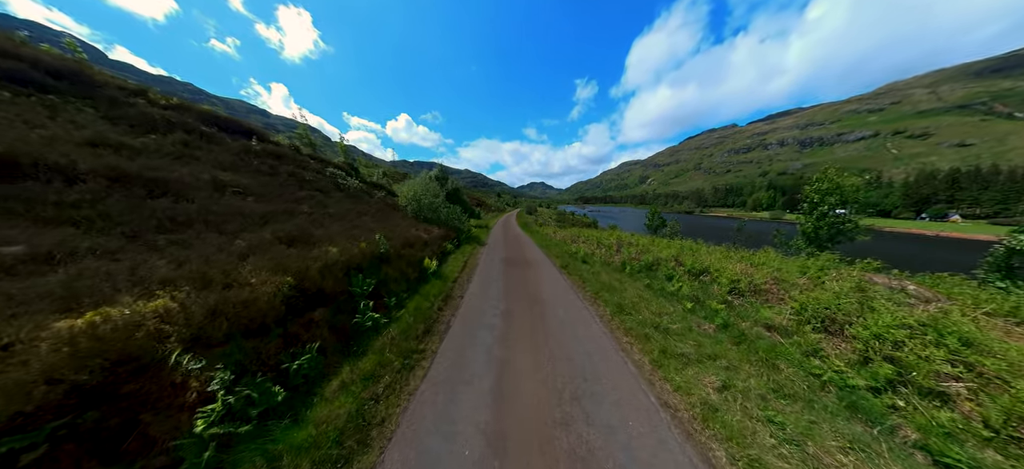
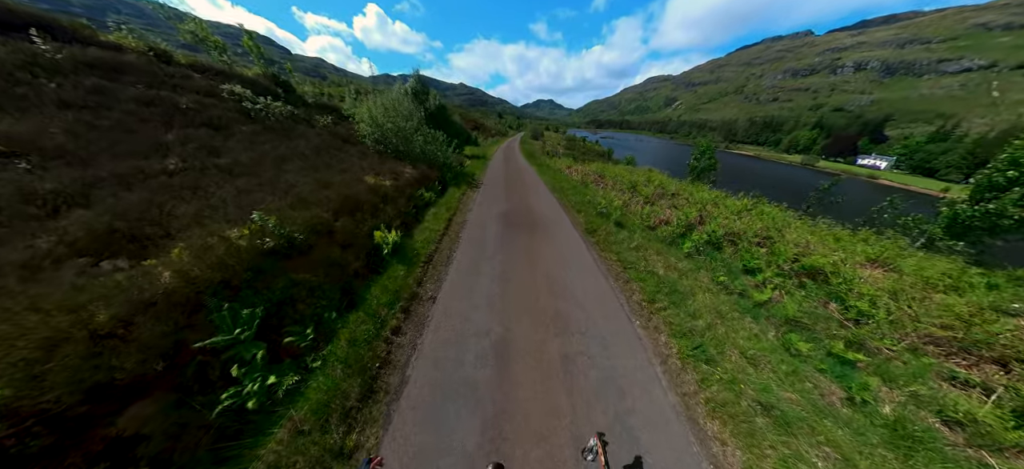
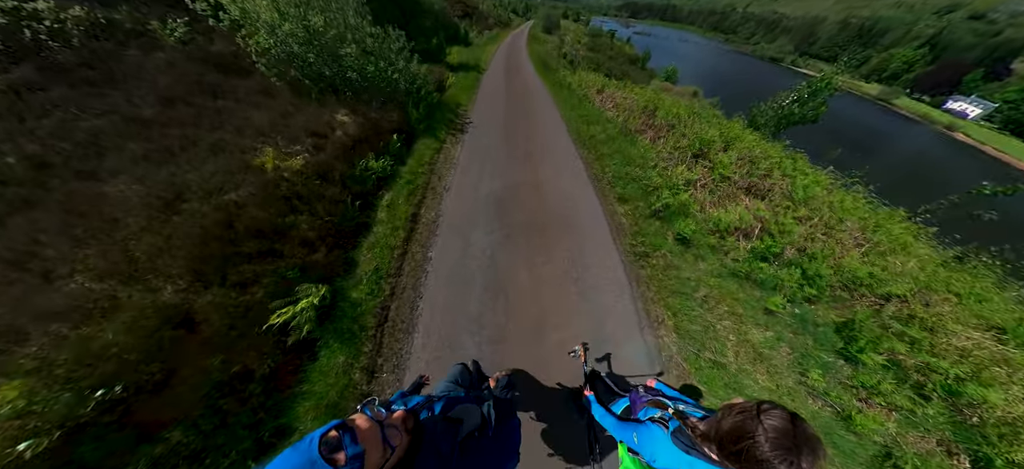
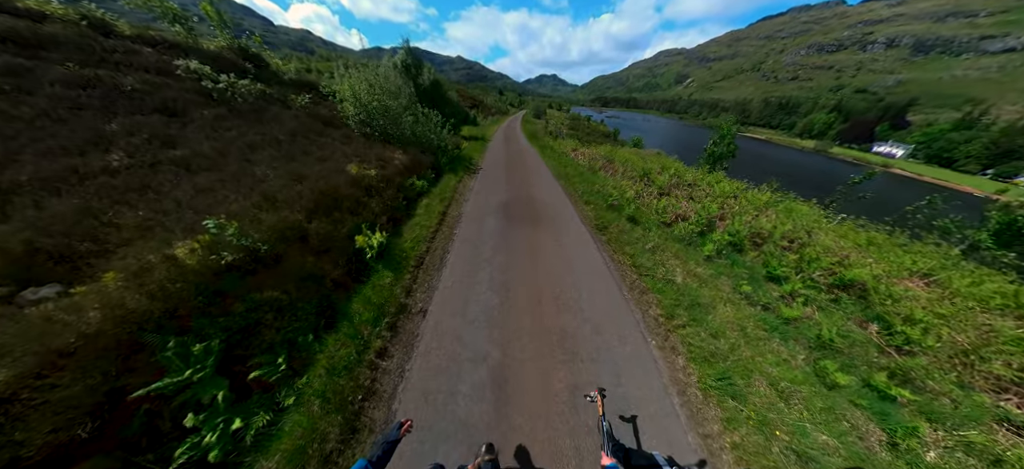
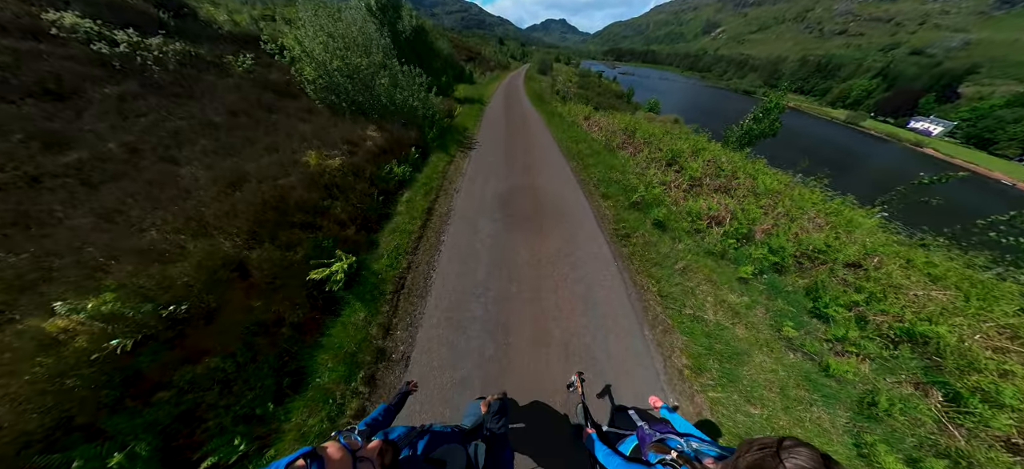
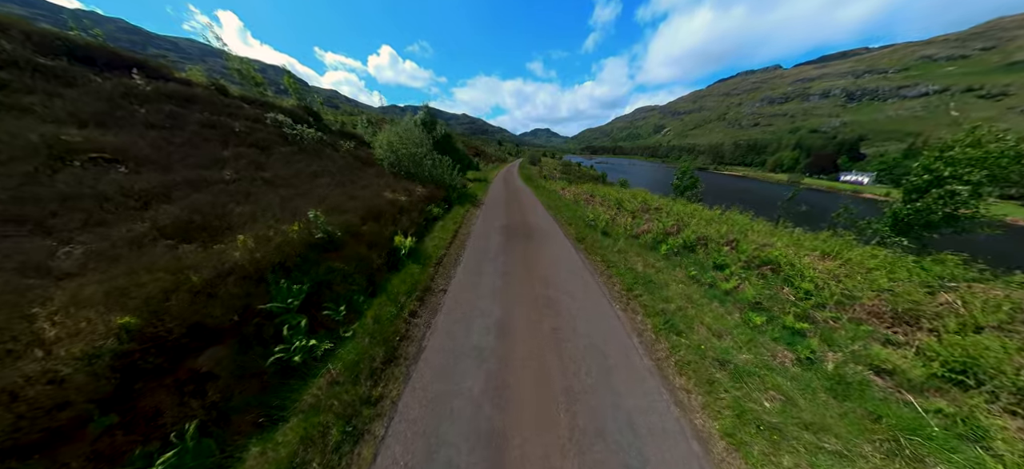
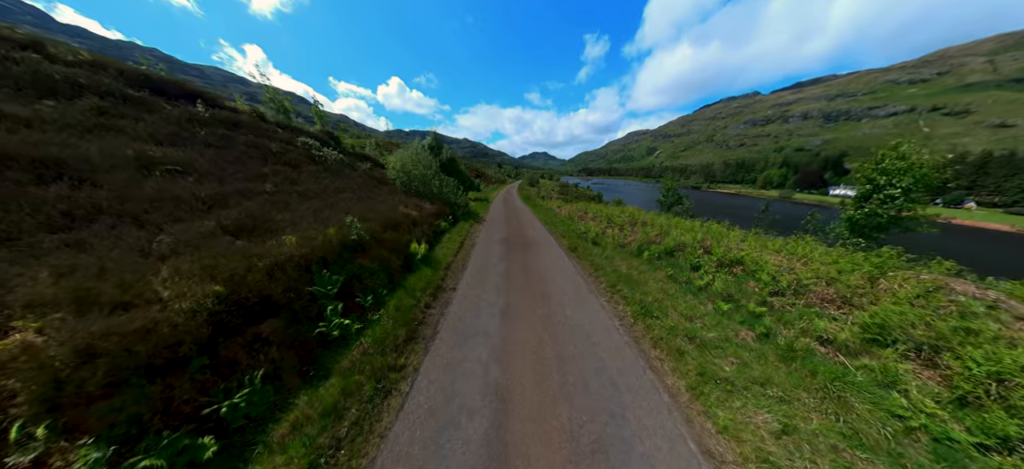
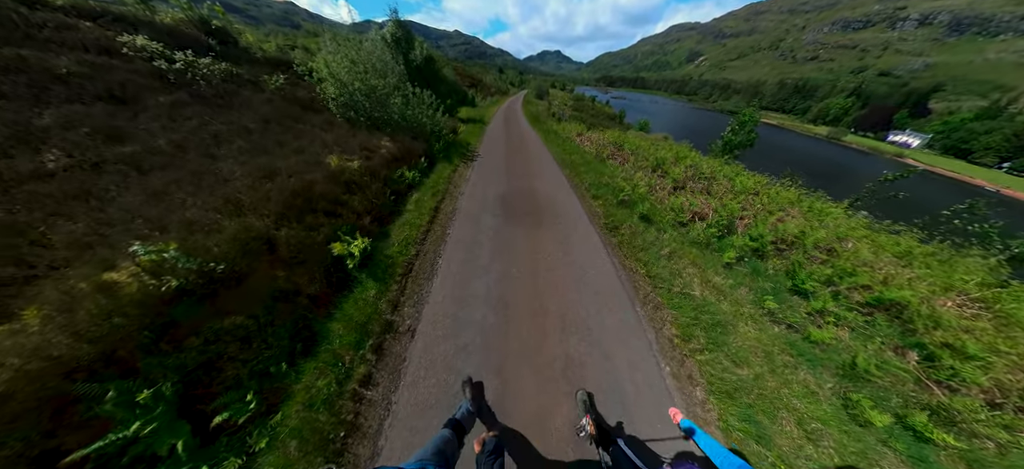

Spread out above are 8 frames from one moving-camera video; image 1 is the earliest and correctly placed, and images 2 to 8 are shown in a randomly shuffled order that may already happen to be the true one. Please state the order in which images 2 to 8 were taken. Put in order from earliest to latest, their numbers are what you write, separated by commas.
7, 6, 2, 4, 8, 5, 3
